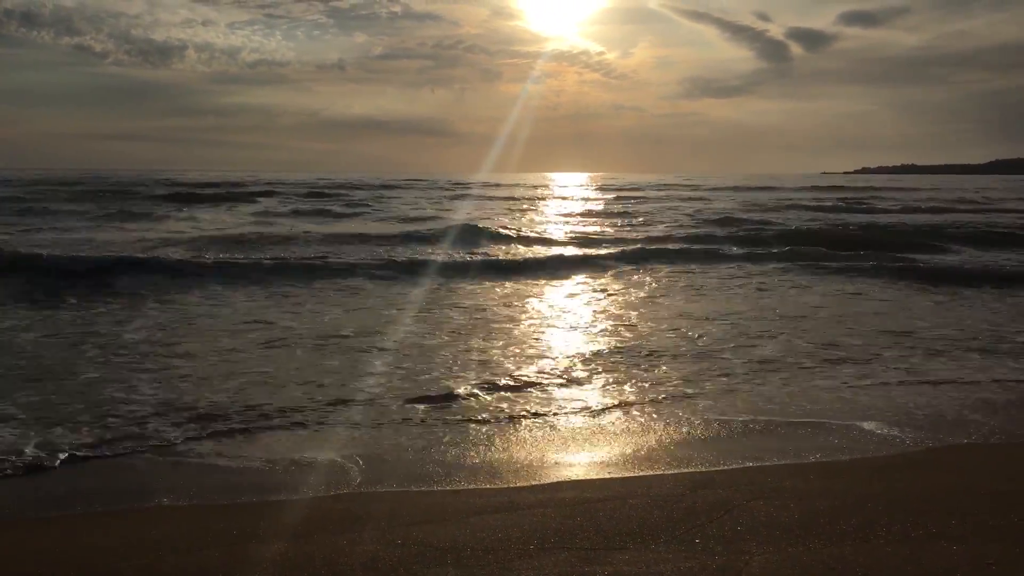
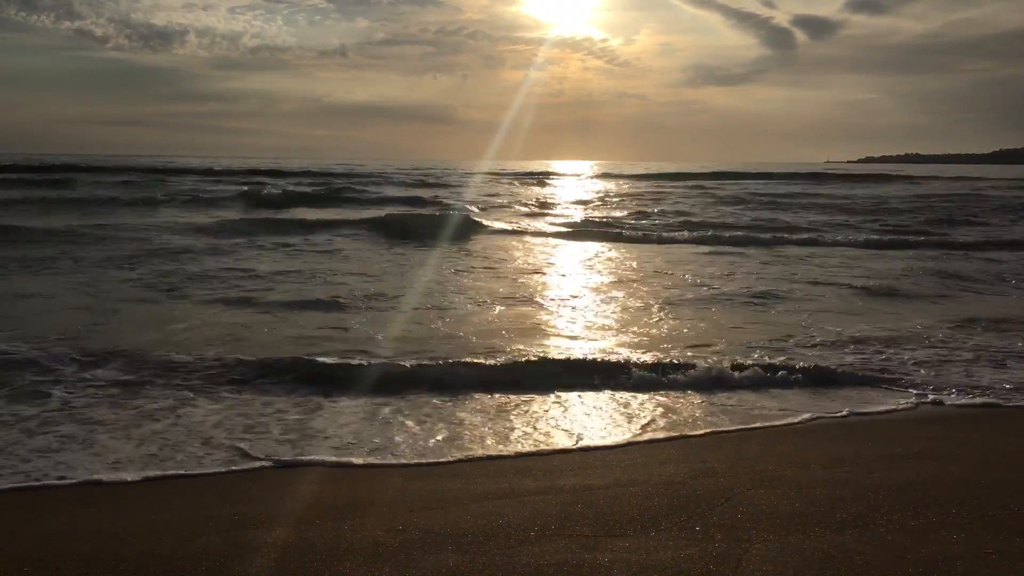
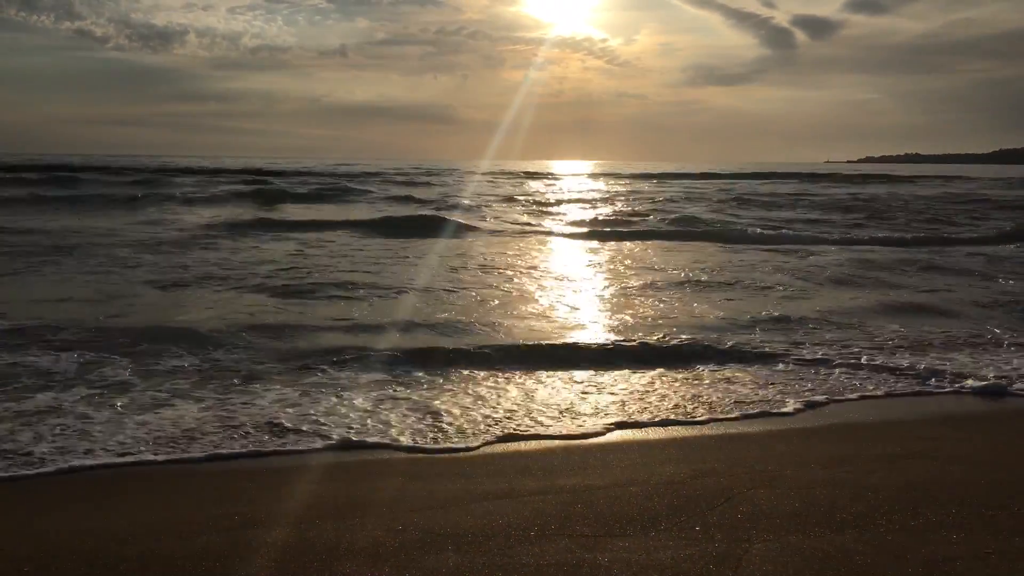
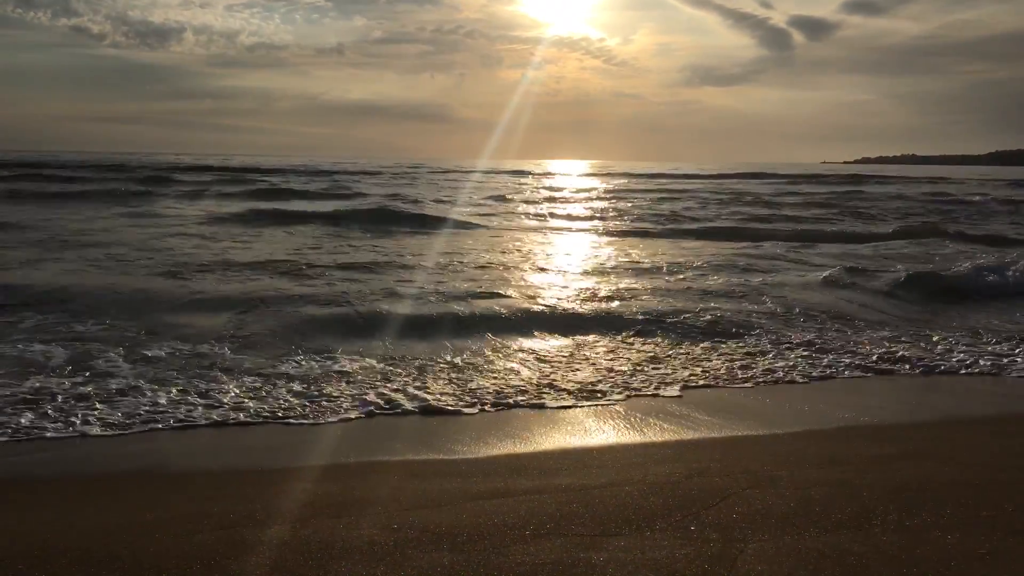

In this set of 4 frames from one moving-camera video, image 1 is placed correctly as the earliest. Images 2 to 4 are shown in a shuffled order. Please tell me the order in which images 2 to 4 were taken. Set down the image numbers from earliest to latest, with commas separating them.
4, 3, 2
